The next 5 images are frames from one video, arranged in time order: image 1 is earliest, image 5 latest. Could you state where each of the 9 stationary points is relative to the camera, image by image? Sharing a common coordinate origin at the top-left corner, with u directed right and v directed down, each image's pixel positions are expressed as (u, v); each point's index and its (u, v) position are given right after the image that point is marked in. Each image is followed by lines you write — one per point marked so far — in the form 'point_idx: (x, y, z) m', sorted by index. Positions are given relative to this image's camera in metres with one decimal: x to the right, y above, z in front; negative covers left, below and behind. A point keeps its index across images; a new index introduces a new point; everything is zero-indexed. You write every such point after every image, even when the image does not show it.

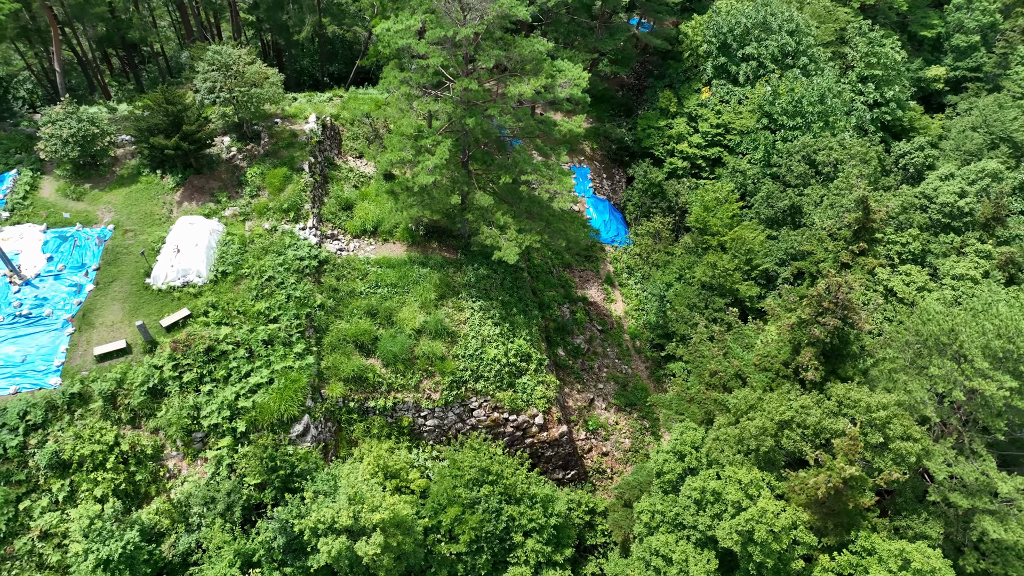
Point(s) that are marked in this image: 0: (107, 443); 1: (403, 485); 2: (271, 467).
0: (-10.1, -3.8, +17.6) m
1: (-3.0, -5.4, +19.5) m
2: (-6.1, -4.5, +17.8) m
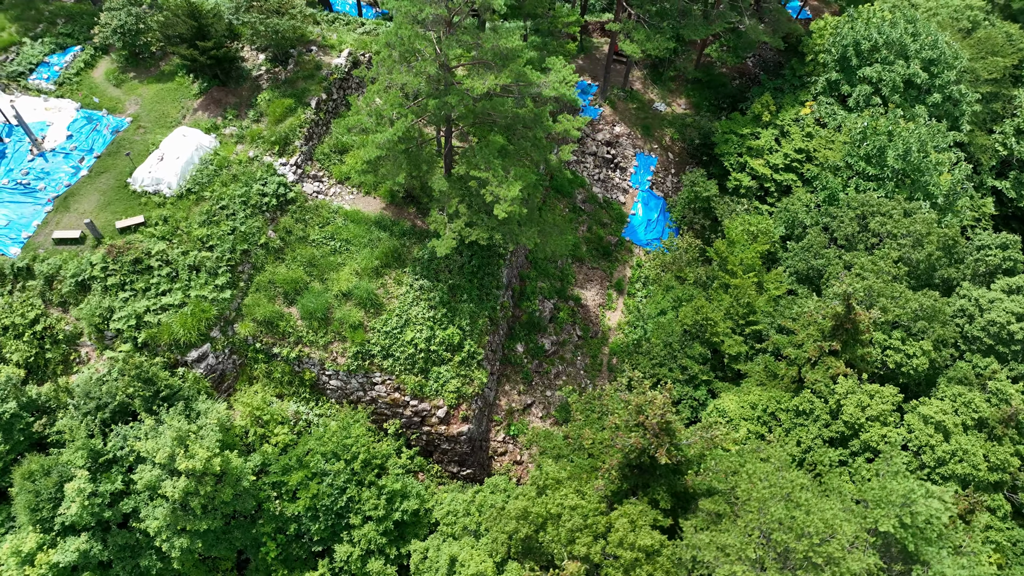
0: (-13.7, -0.9, +20.0) m
1: (-7.0, -4.3, +20.5) m
2: (-10.1, -2.7, +19.4) m
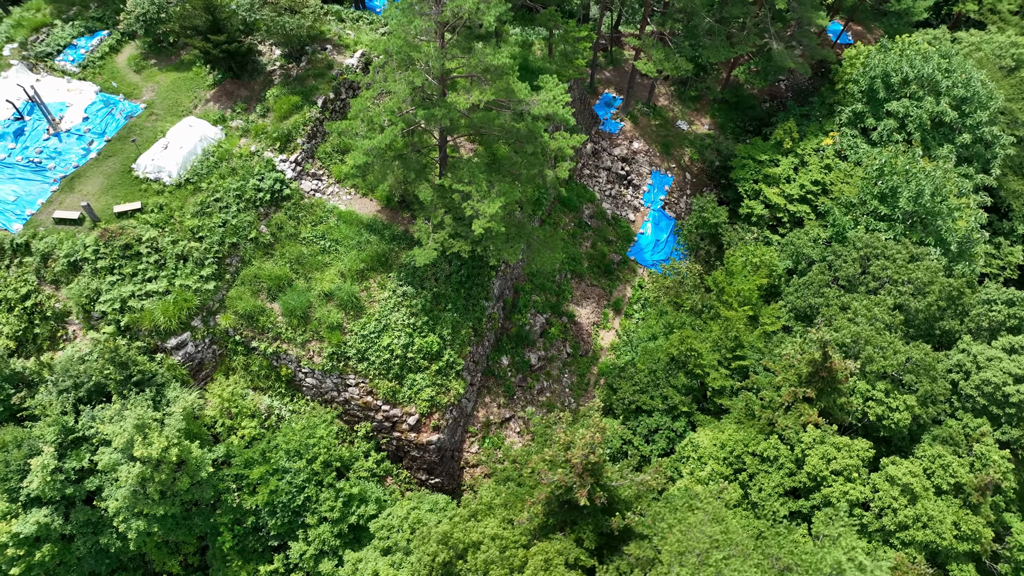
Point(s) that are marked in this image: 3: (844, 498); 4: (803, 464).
0: (-14.5, -0.2, +20.8) m
1: (-8.1, -4.1, +20.9) m
2: (-11.1, -2.3, +20.0) m
3: (+8.3, -5.2, +17.5) m
4: (+7.7, -4.5, +18.4) m
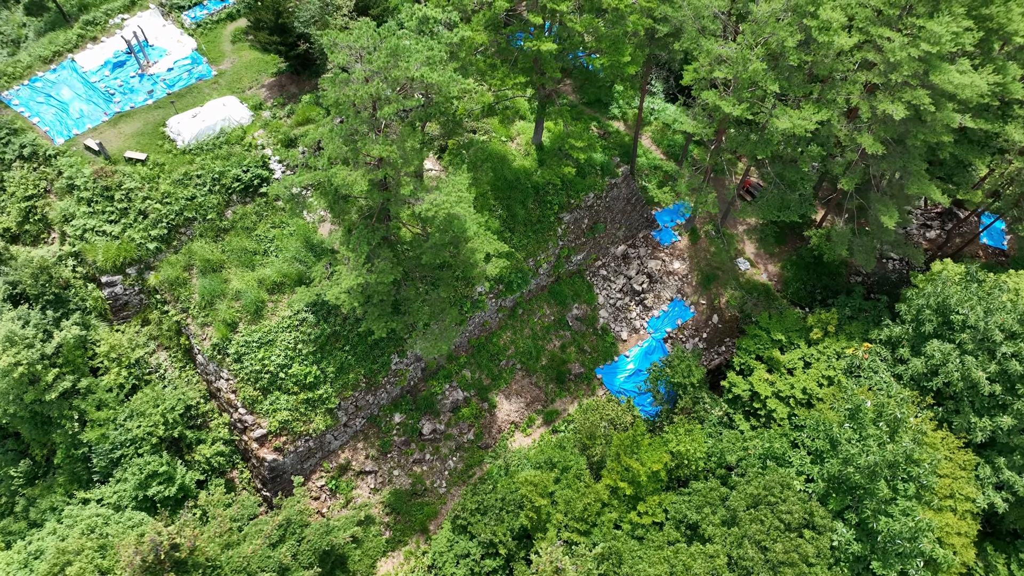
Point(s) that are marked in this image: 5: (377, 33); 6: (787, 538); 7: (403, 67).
0: (-17.4, +3.3, +25.3) m
1: (-13.4, -2.8, +23.7) m
2: (-15.5, +0.2, +23.7) m
3: (-0.5, -9.9, +15.7) m
4: (-0.5, -9.2, +16.8) m
5: (-3.7, +7.0, +19.4) m
6: (+7.7, -6.8, +19.4) m
7: (-2.9, +5.9, +18.8) m
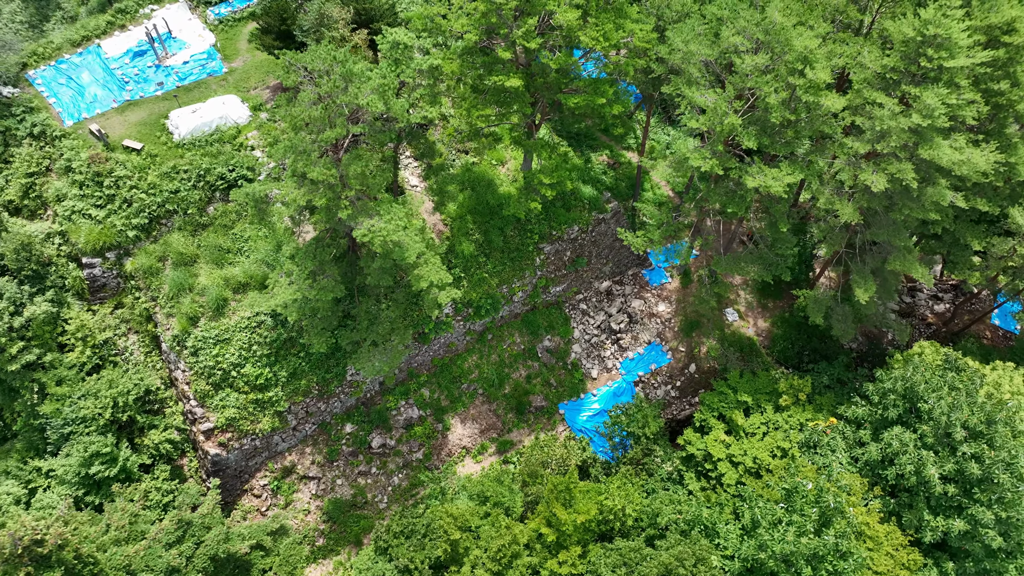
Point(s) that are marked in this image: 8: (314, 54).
0: (-18.3, +4.4, +26.8) m
1: (-15.2, -2.2, +24.9) m
2: (-17.0, +1.0, +25.0) m
3: (-4.1, -10.7, +15.8) m
4: (-3.9, -10.0, +16.8) m
5: (-4.9, +6.4, +19.6) m
6: (+4.7, -8.7, +18.7) m
7: (-4.3, +5.2, +18.9) m
8: (-5.5, +6.5, +19.7) m
